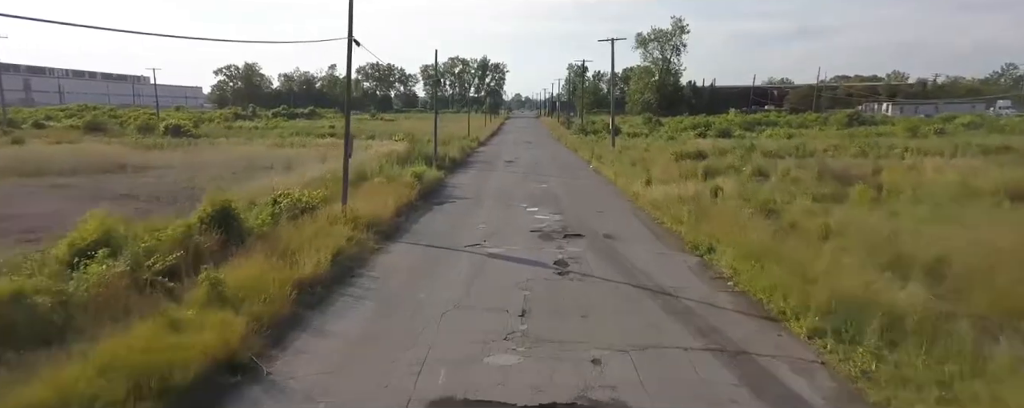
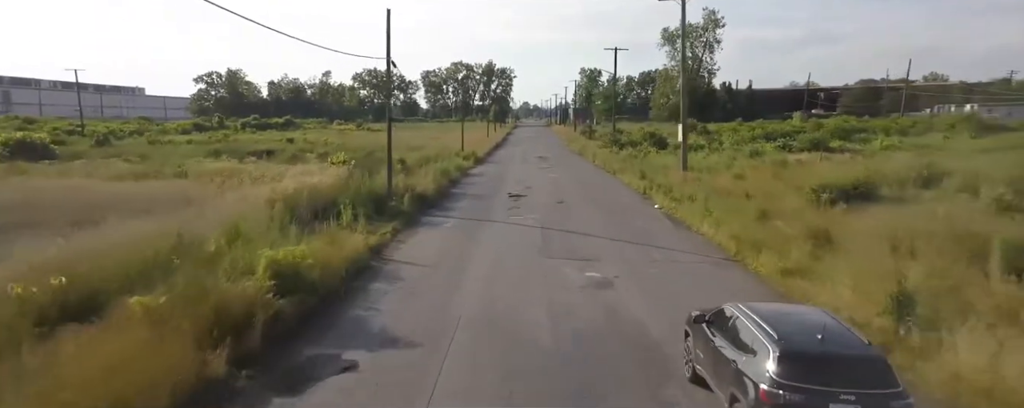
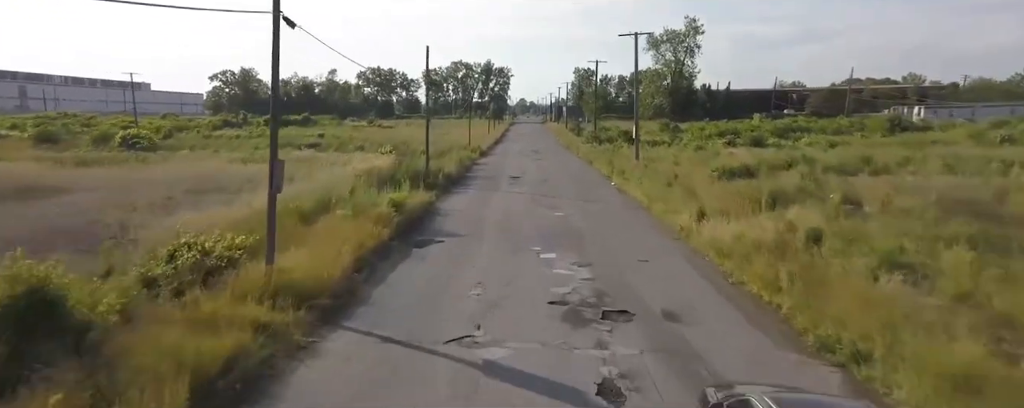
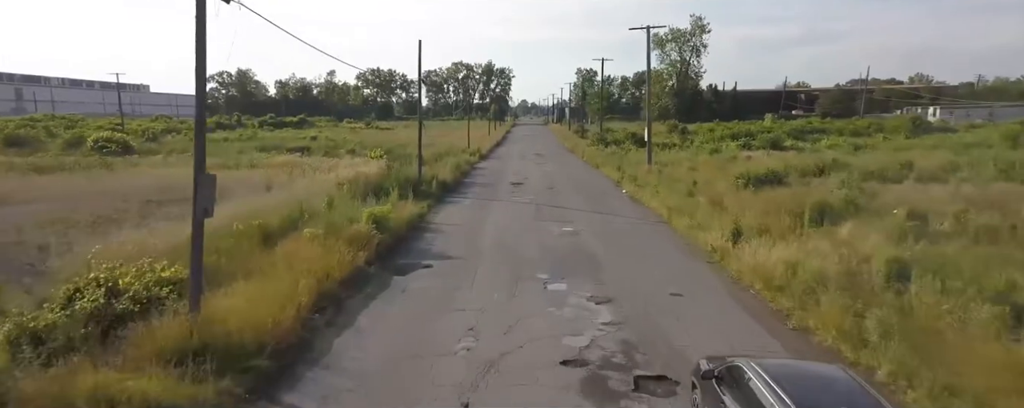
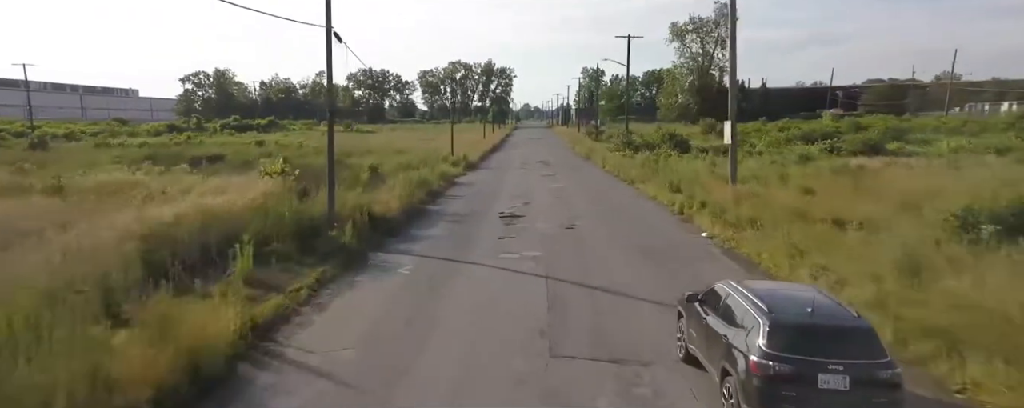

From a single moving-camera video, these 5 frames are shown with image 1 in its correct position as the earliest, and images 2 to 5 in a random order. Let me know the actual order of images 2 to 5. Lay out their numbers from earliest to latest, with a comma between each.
3, 4, 2, 5
